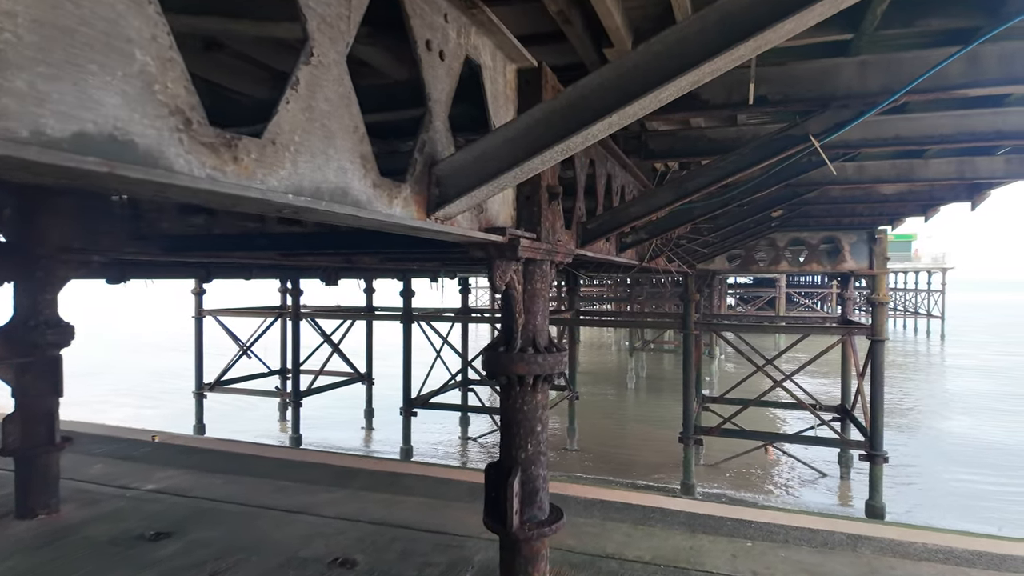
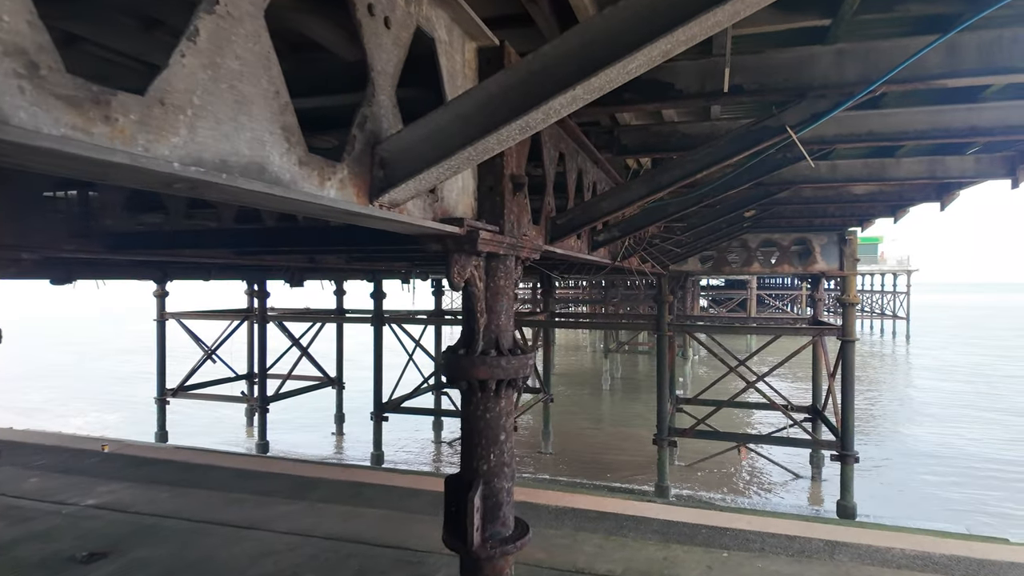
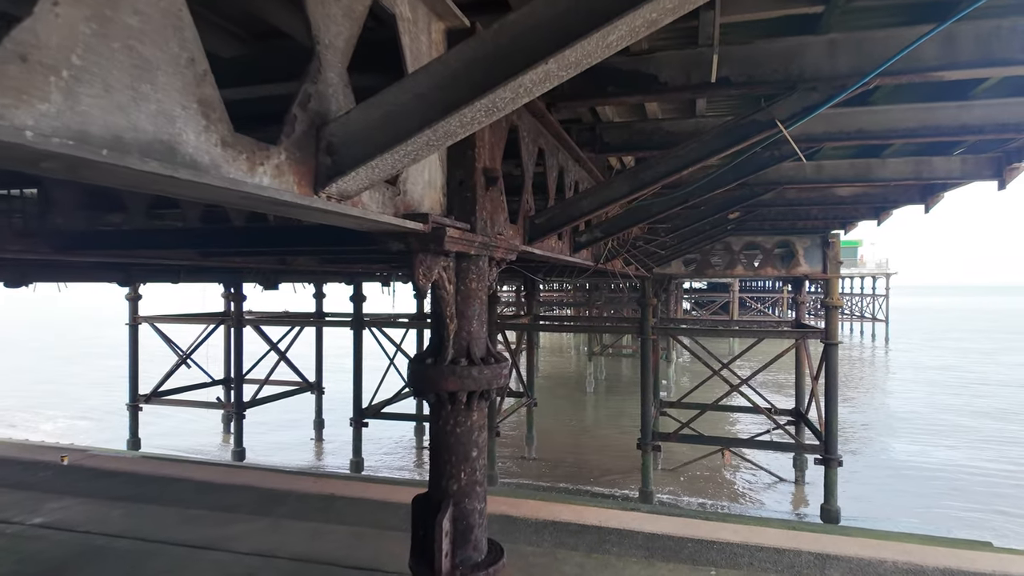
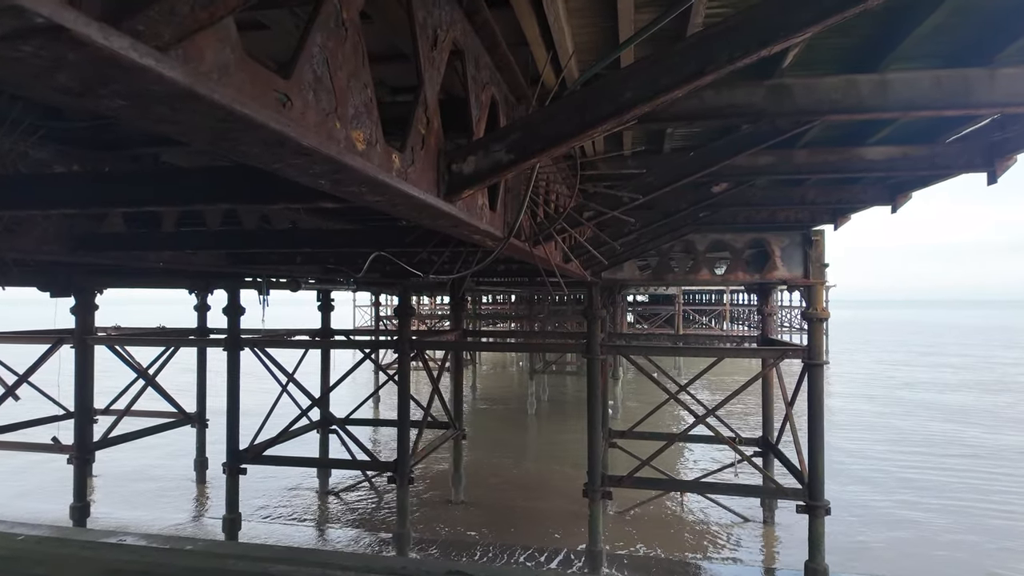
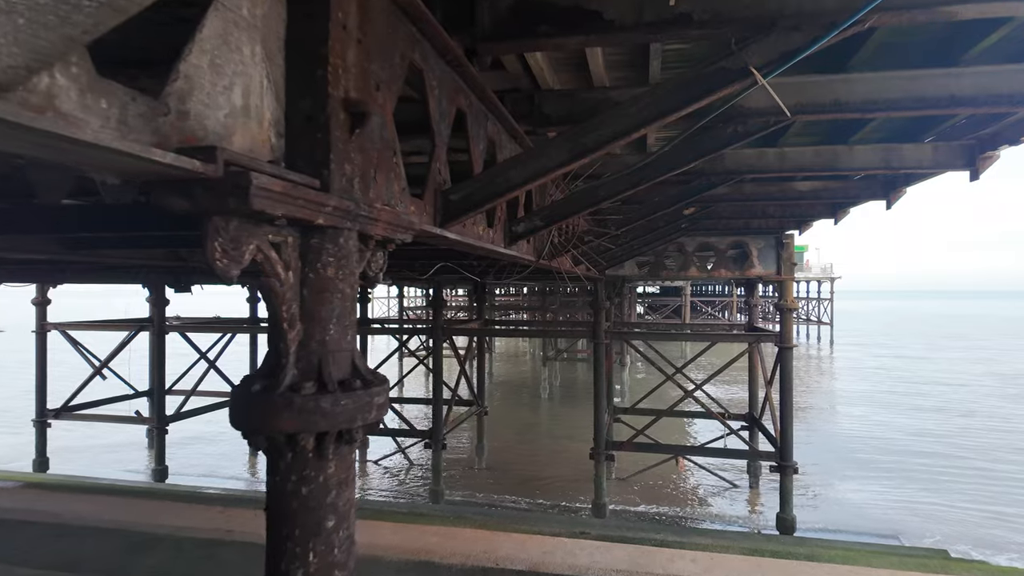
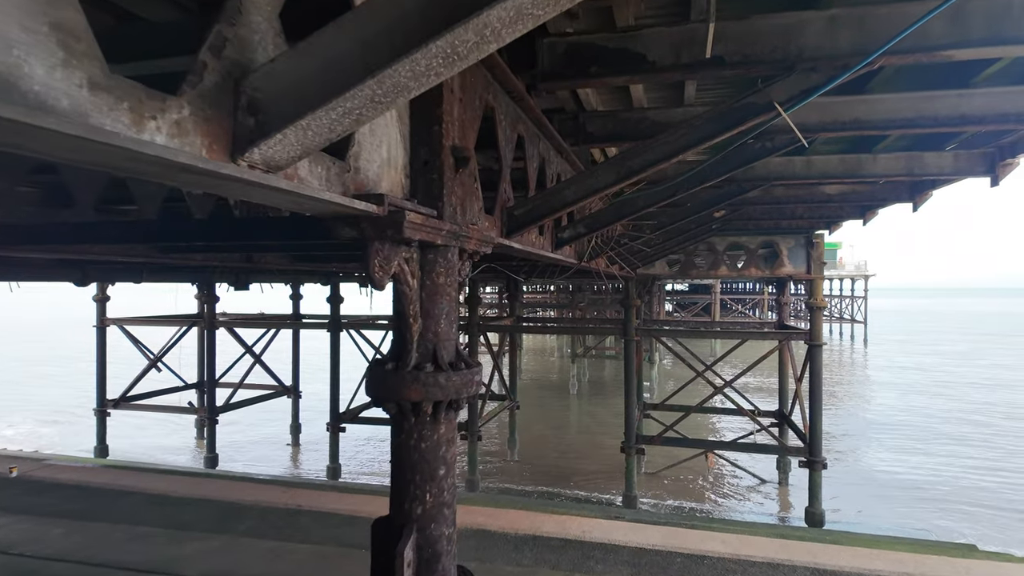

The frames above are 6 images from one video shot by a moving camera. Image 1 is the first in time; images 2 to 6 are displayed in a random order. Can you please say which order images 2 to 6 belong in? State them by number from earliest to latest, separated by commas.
2, 3, 6, 5, 4
